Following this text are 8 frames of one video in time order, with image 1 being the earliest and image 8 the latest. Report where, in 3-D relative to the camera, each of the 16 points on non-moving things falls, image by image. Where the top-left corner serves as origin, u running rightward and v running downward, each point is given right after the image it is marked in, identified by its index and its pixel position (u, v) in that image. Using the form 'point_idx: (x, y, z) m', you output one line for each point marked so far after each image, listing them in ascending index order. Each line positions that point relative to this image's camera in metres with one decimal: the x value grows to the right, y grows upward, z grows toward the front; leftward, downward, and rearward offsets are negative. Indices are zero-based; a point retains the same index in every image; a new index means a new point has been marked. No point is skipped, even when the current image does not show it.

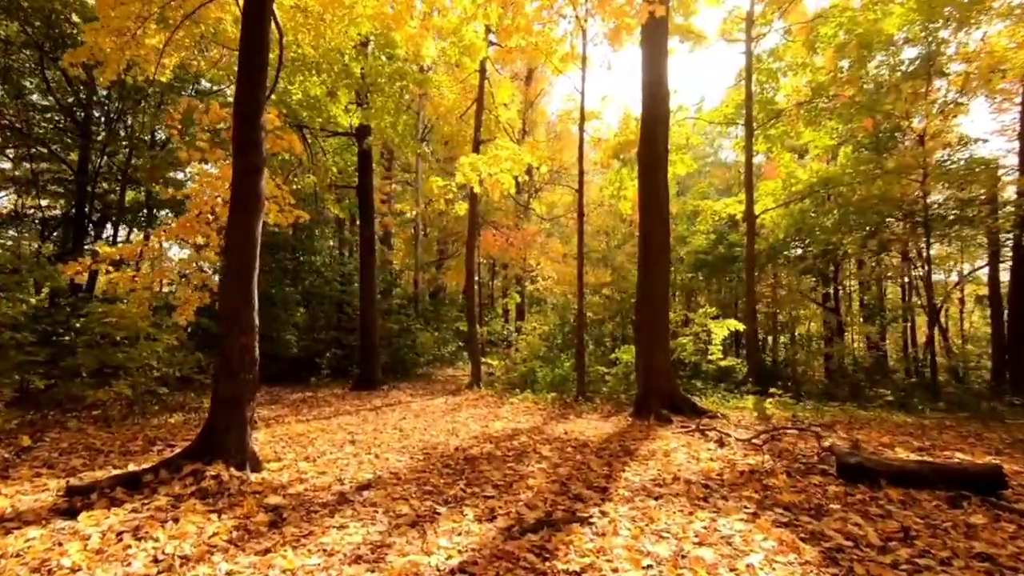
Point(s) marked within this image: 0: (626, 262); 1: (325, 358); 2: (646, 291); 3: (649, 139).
0: (+3.5, +0.8, +16.7) m
1: (-5.2, -2.0, +14.9) m
2: (+2.2, -0.1, +9.1) m
3: (+2.3, +2.5, +9.2) m
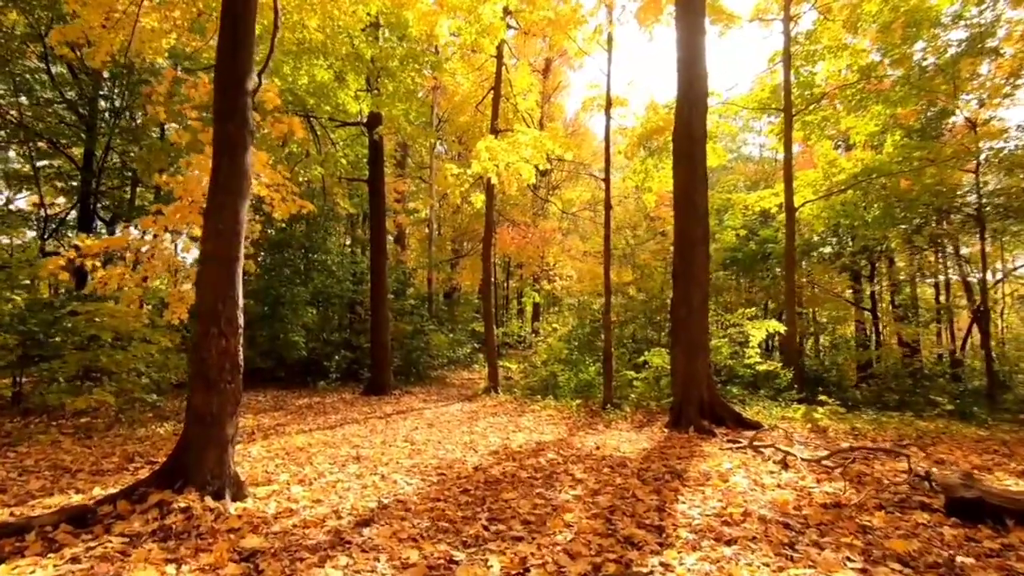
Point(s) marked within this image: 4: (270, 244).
0: (+4.0, +0.8, +15.8) m
1: (-4.7, -1.9, +14.2) m
2: (+2.6, 0.0, +8.2) m
3: (+2.7, +2.5, +8.4) m
4: (-6.5, +1.2, +14.6) m
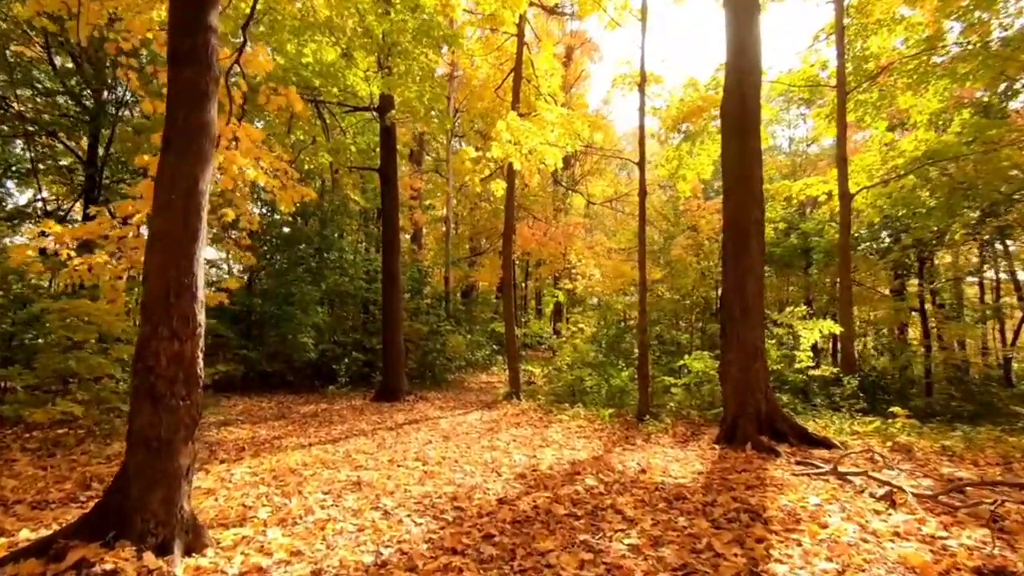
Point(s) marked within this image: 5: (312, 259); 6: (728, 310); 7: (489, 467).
0: (+4.6, +0.9, +14.7) m
1: (-4.2, -1.9, +13.4) m
2: (+2.9, 0.0, +7.1) m
3: (+3.0, +2.6, +7.3) m
4: (-5.9, +1.2, +13.8) m
5: (-5.1, +0.7, +13.9) m
6: (+2.8, -0.3, +7.2) m
7: (-0.2, -1.9, +5.6) m
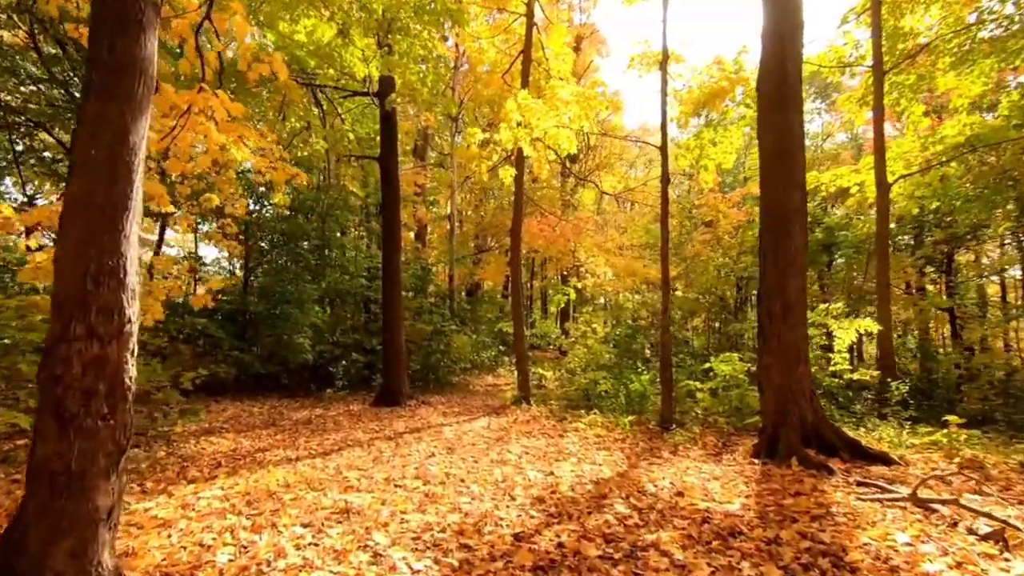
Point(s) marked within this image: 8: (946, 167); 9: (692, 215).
0: (+4.8, +0.9, +13.9) m
1: (-4.0, -1.8, +12.7) m
2: (+3.1, +0.1, +6.3) m
3: (+3.2, +2.7, +6.5) m
4: (-5.7, +1.3, +13.1) m
5: (-4.9, +0.8, +13.2) m
6: (+3.0, -0.2, +6.4) m
7: (-0.1, -1.8, +4.9) m
8: (+8.7, +2.5, +10.9) m
9: (+5.0, +2.0, +15.0) m
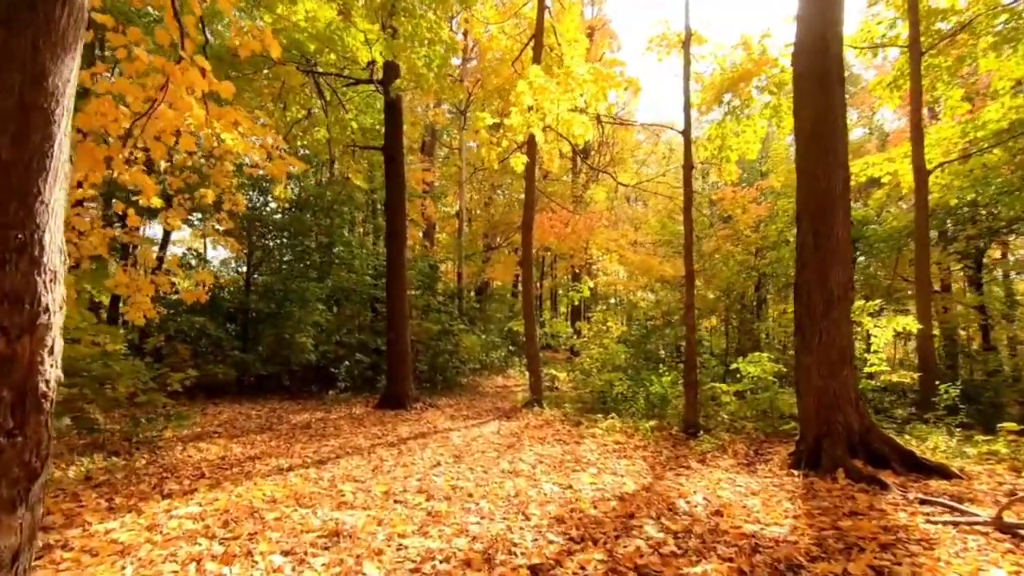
0: (+5.1, +1.0, +13.3) m
1: (-3.7, -1.8, +12.2) m
2: (+3.2, +0.2, +5.7) m
3: (+3.3, +2.8, +5.9) m
4: (-5.5, +1.3, +12.6) m
5: (-4.6, +0.8, +12.7) m
6: (+3.1, -0.1, +5.8) m
7: (0.0, -1.7, +4.3) m
8: (+8.9, +2.5, +10.2) m
9: (+5.3, +2.1, +14.3) m
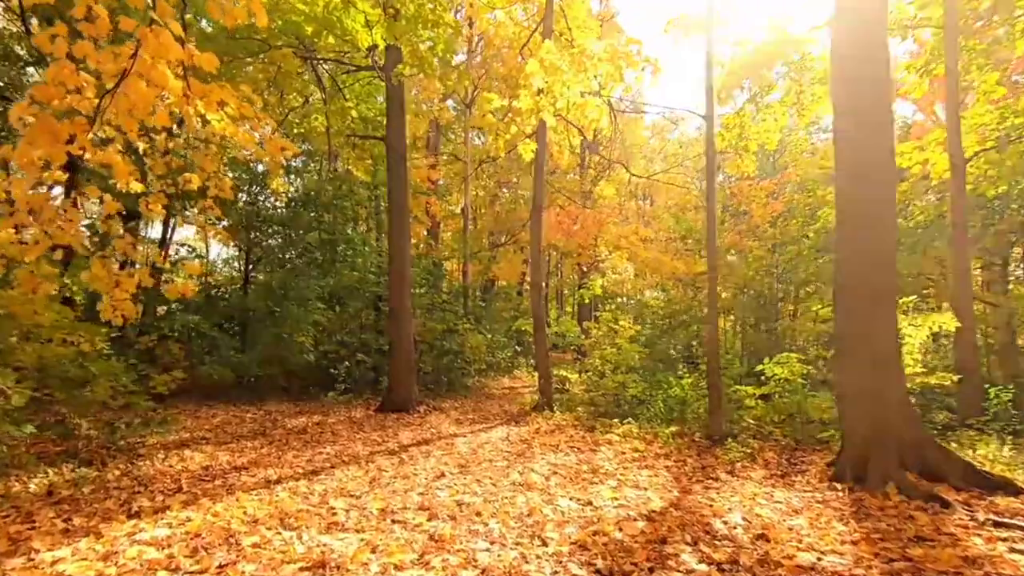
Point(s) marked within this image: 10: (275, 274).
0: (+5.3, +1.1, +12.7) m
1: (-3.6, -1.7, +11.7) m
2: (+3.3, +0.3, +5.2) m
3: (+3.4, +2.8, +5.3) m
4: (-5.3, +1.4, +12.1) m
5: (-4.5, +0.9, +12.2) m
6: (+3.2, -0.1, +5.3) m
7: (+0.1, -1.7, +3.8) m
8: (+9.1, +2.6, +9.6) m
9: (+5.5, +2.2, +13.8) m
10: (-5.1, +0.3, +11.6) m
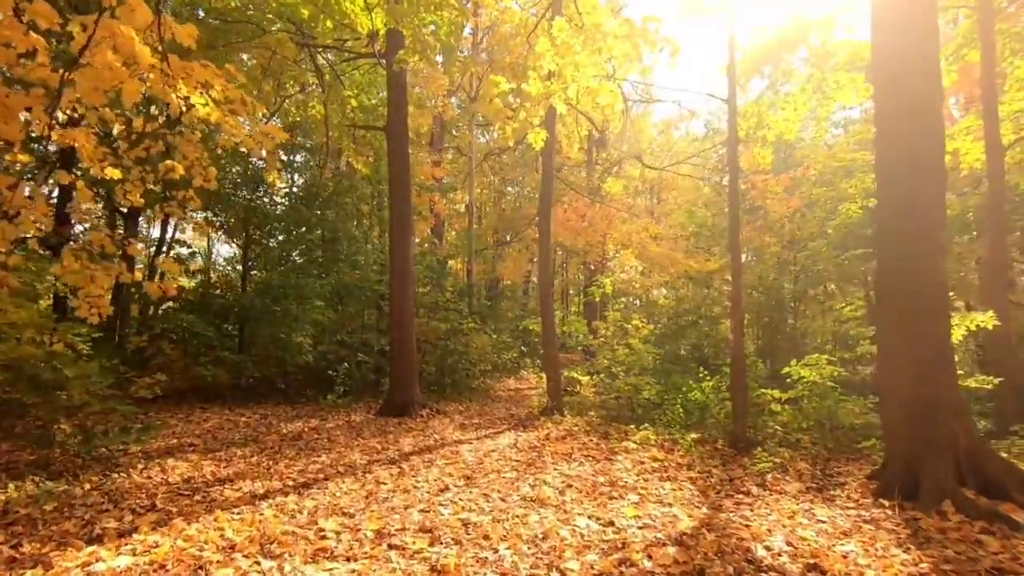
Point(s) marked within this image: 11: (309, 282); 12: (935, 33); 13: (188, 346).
0: (+5.4, +1.1, +12.2) m
1: (-3.4, -1.7, +11.2) m
2: (+3.4, +0.3, +4.7) m
3: (+3.5, +2.9, +4.8) m
4: (-5.2, +1.4, +11.7) m
5: (-4.3, +0.9, +11.8) m
6: (+3.3, 0.0, +4.8) m
7: (+0.2, -1.6, +3.3) m
8: (+9.2, +2.6, +9.0) m
9: (+5.6, +2.2, +13.2) m
10: (-4.9, +0.3, +11.2) m
11: (-4.2, +0.2, +11.2) m
12: (+3.8, +2.4, +4.8) m
13: (-6.2, -1.1, +10.3) m
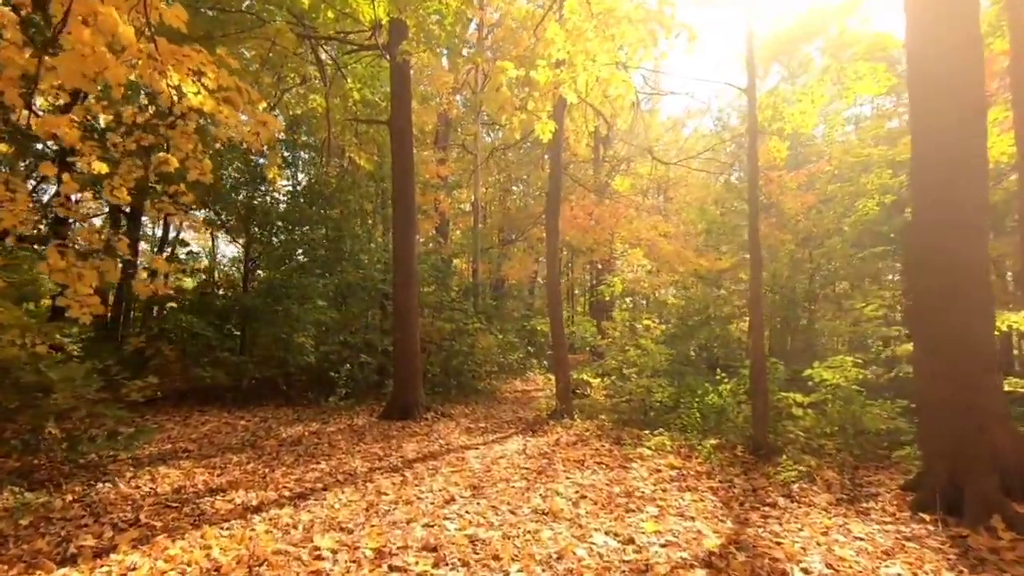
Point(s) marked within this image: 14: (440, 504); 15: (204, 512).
0: (+5.6, +1.1, +11.8) m
1: (-3.3, -1.6, +11.0) m
2: (+3.5, +0.3, +4.4) m
3: (+3.6, +2.9, +4.5) m
4: (-5.0, +1.4, +11.4) m
5: (-4.2, +1.0, +11.5) m
6: (+3.4, 0.0, +4.4) m
7: (+0.3, -1.6, +3.0) m
8: (+9.3, +2.7, +8.6) m
9: (+5.8, +2.2, +12.9) m
10: (-4.8, +0.4, +10.9) m
11: (-4.1, +0.2, +10.9) m
12: (+3.9, +2.5, +4.5) m
13: (-6.0, -1.1, +10.0) m
14: (-0.6, -1.7, +4.3) m
15: (-2.2, -1.6, +4.0) m
